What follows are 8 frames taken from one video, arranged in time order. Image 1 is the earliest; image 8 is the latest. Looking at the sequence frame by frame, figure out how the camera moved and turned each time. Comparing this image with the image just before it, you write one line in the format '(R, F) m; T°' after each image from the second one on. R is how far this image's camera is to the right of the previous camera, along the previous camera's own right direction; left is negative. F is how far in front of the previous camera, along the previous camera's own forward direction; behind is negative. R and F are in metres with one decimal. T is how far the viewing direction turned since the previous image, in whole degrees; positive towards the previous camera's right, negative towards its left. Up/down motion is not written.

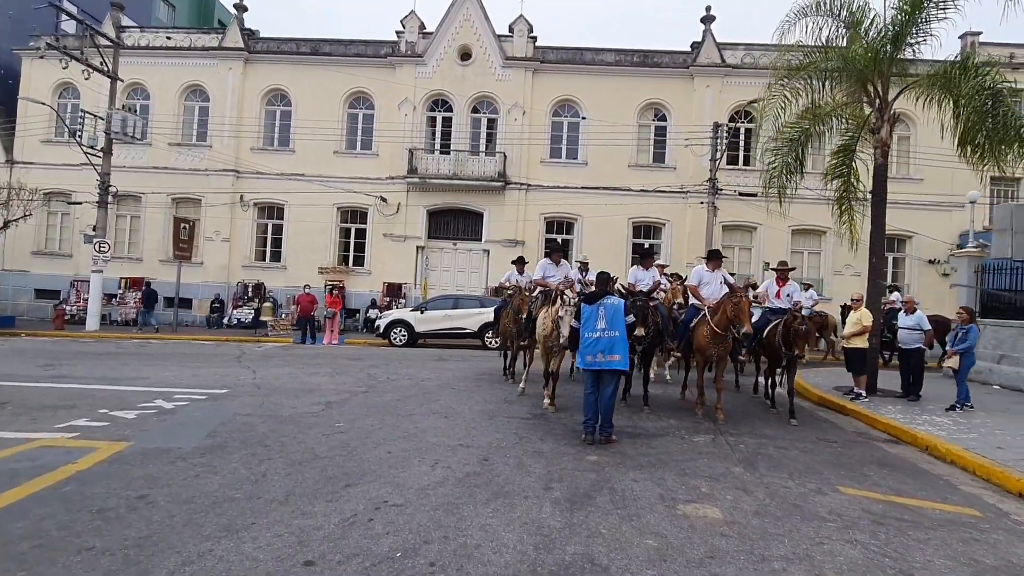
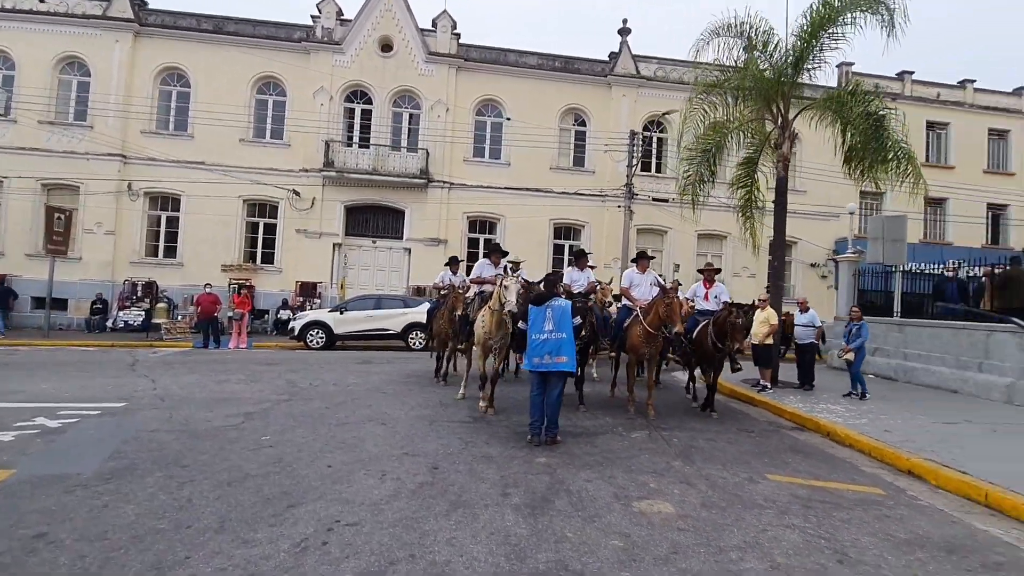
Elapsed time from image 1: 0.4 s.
(-0.4, +0.2) m; +10°
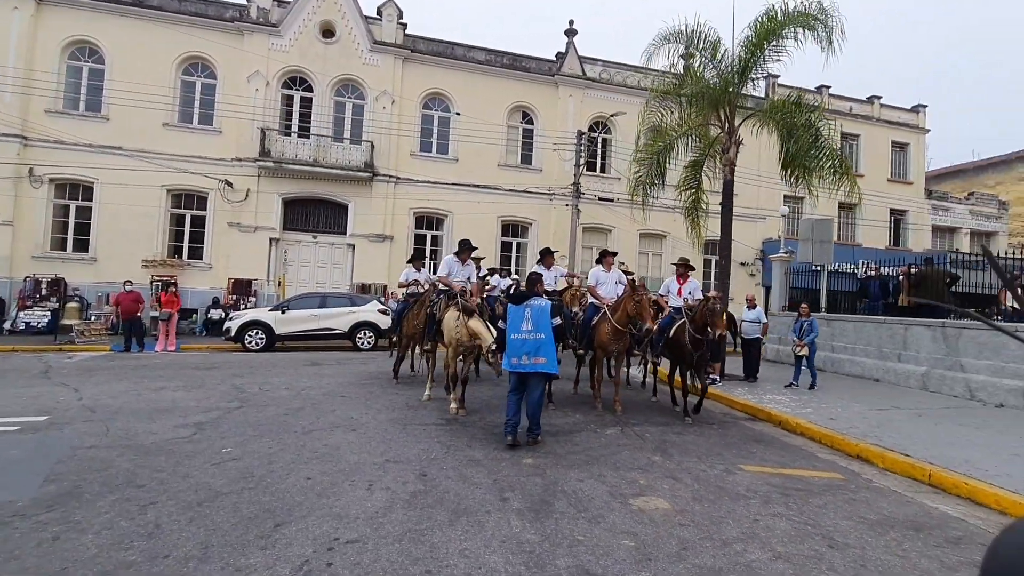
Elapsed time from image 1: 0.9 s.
(-0.6, +0.2) m; +7°
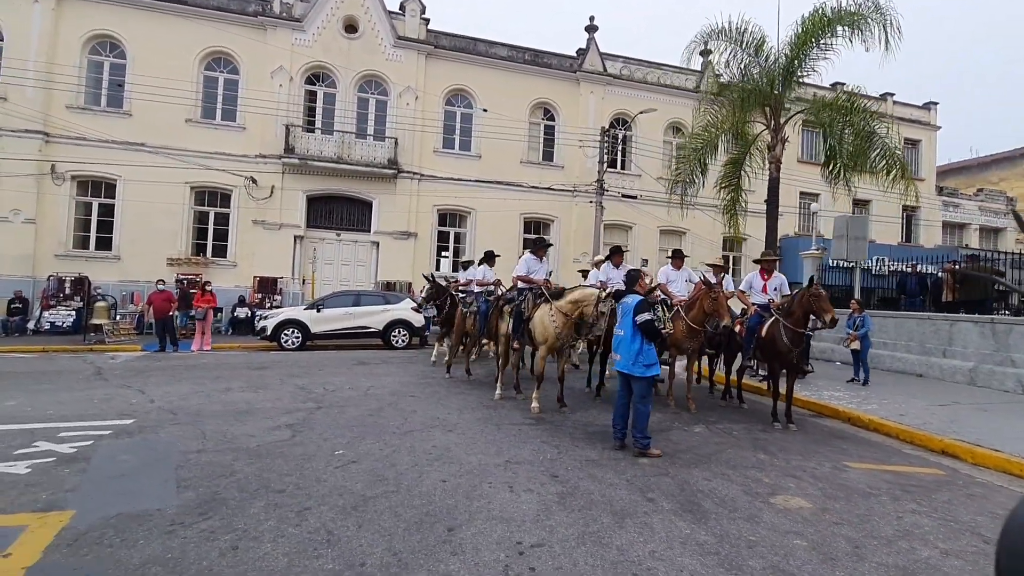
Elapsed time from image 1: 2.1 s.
(-1.4, 0.0) m; +1°
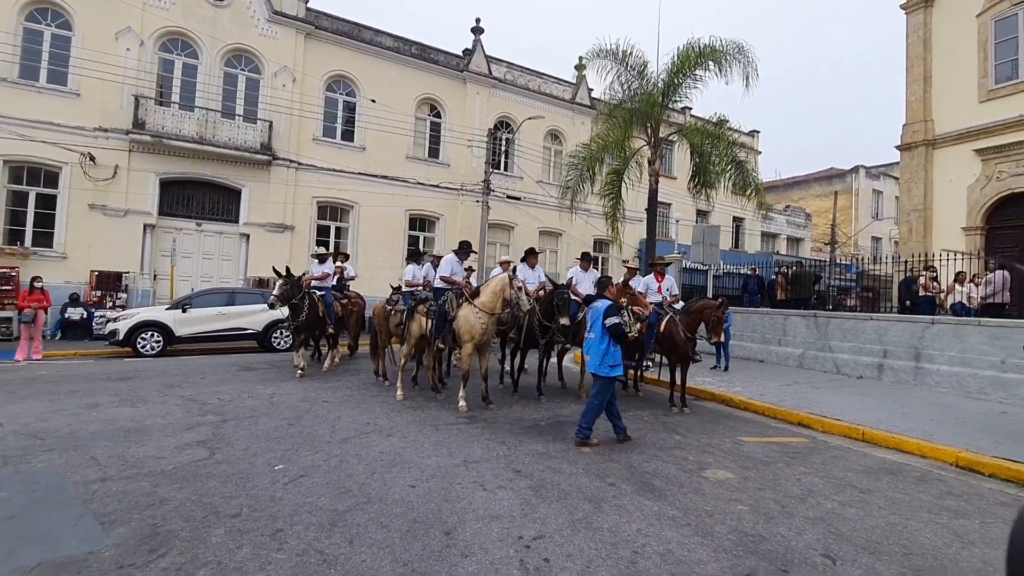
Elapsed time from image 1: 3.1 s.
(-1.1, 0.0) m; +15°
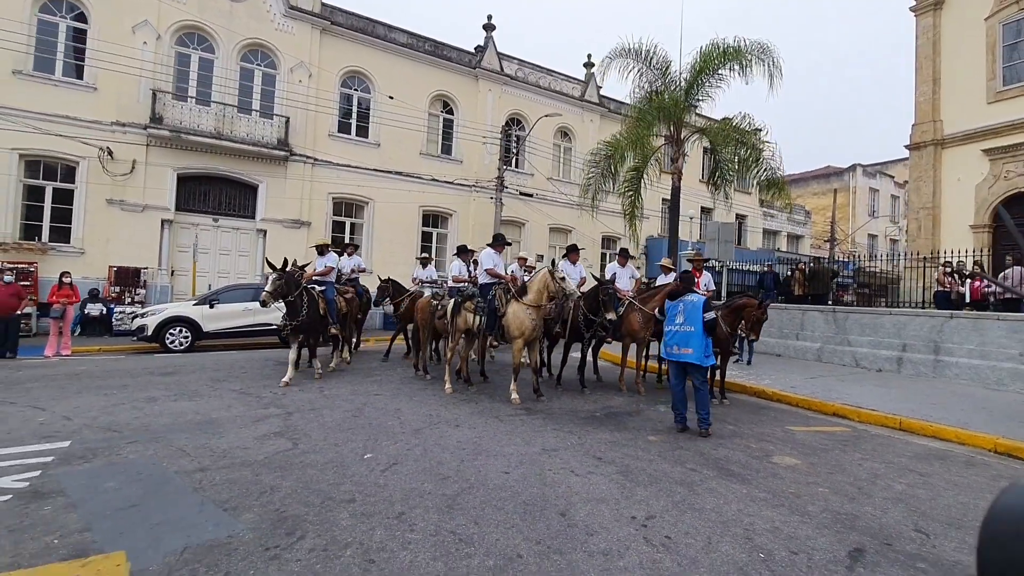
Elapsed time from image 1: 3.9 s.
(-1.0, -0.2) m; +1°
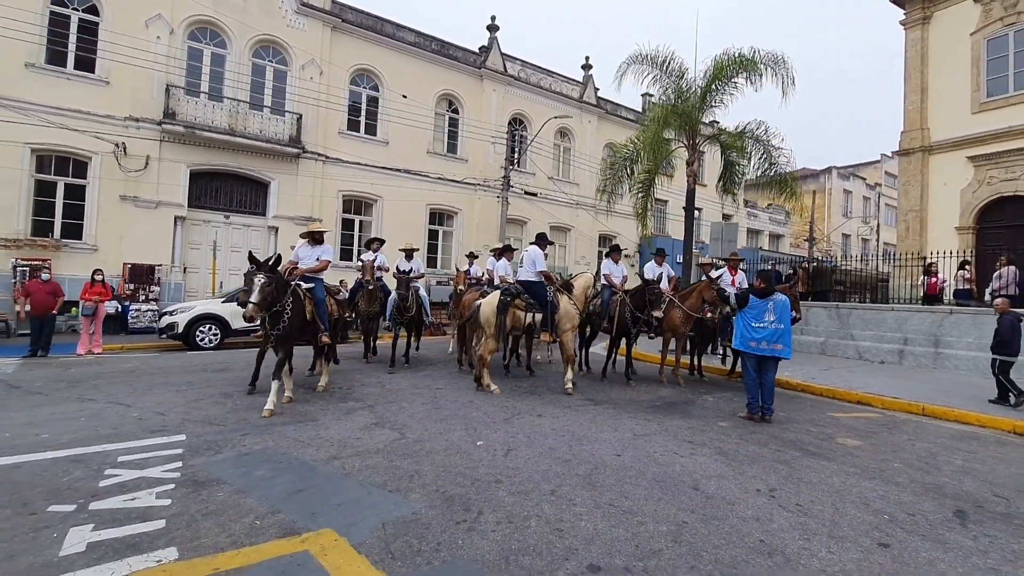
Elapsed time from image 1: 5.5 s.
(-1.5, -0.4) m; +3°
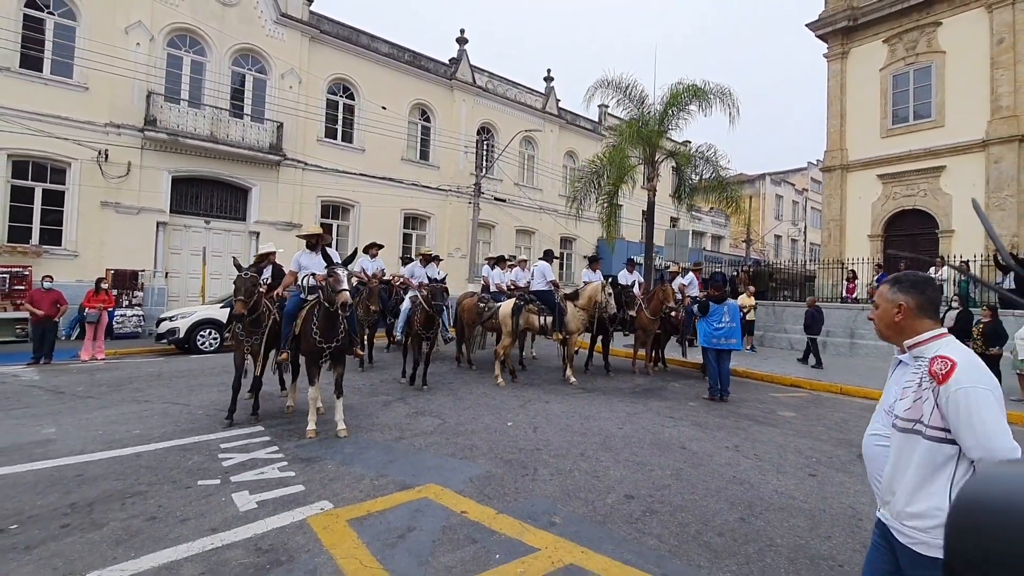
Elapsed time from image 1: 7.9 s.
(-1.1, -1.5) m; +6°
